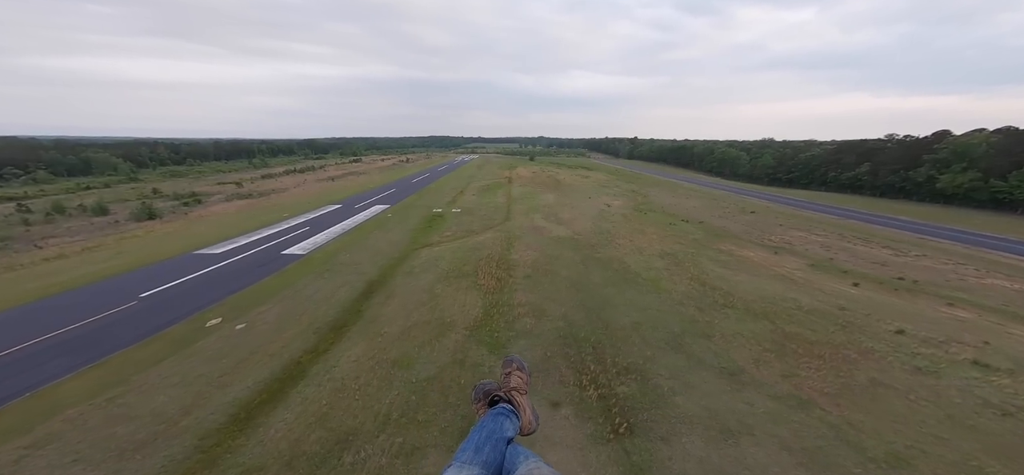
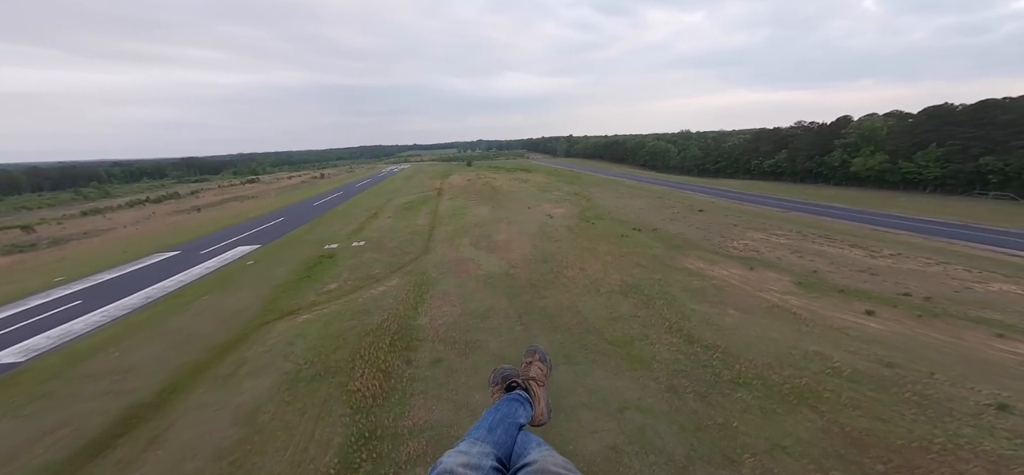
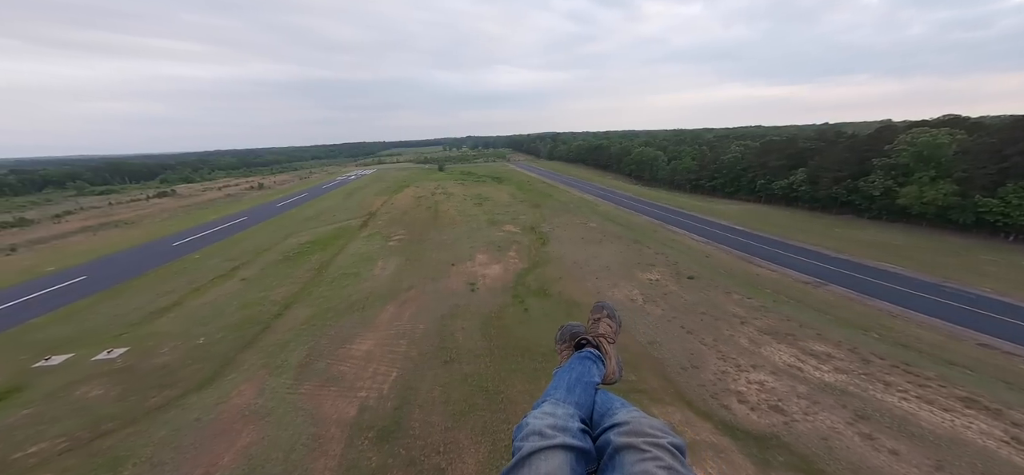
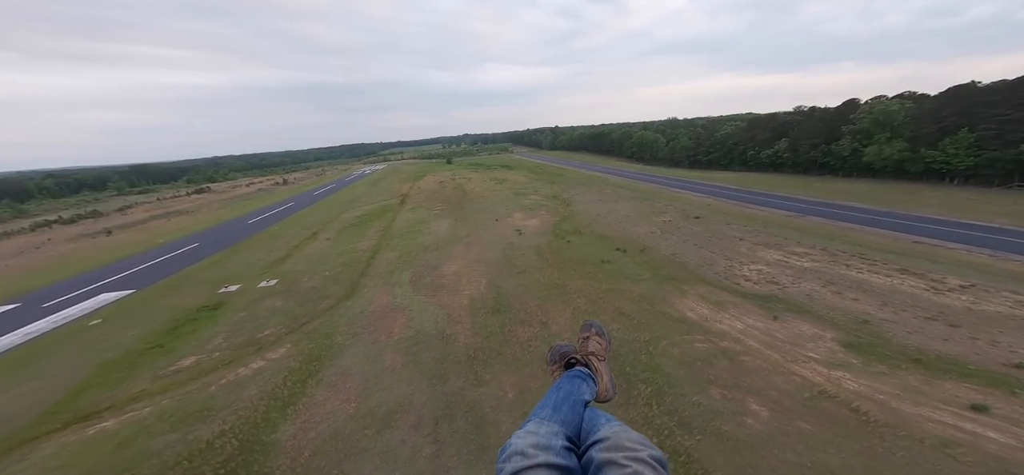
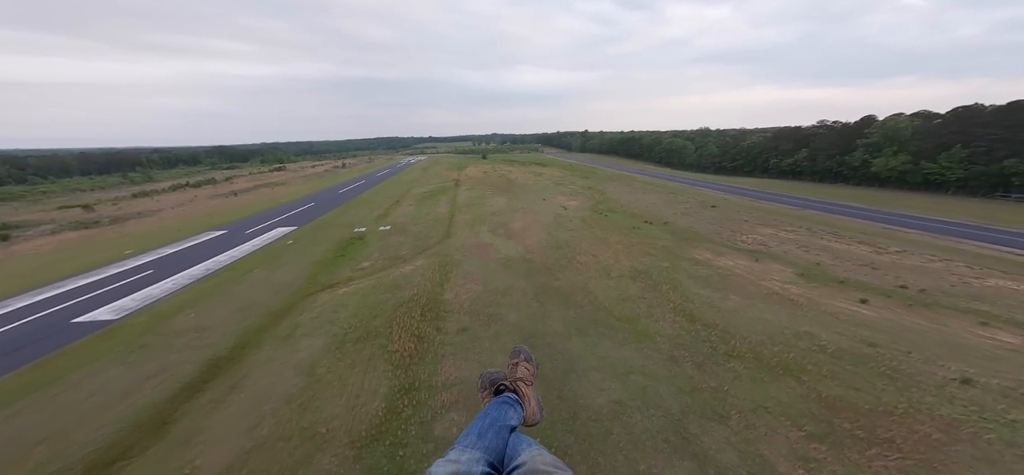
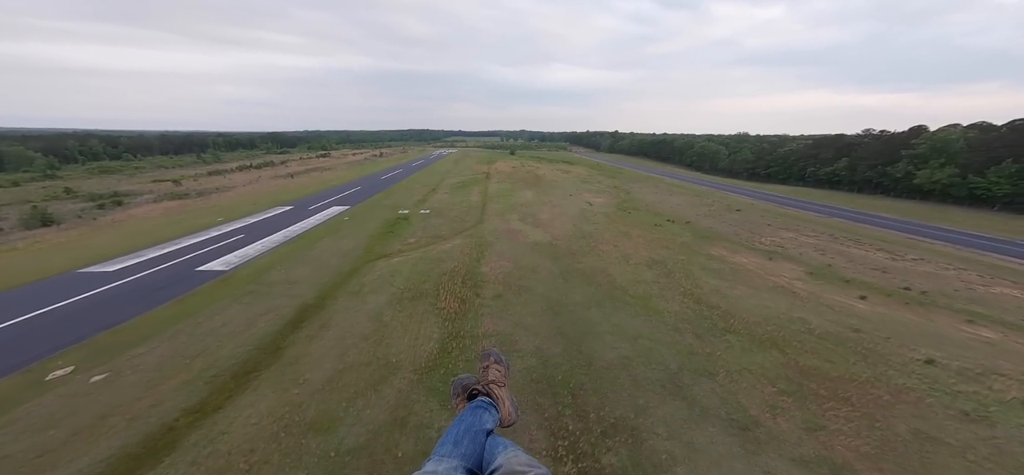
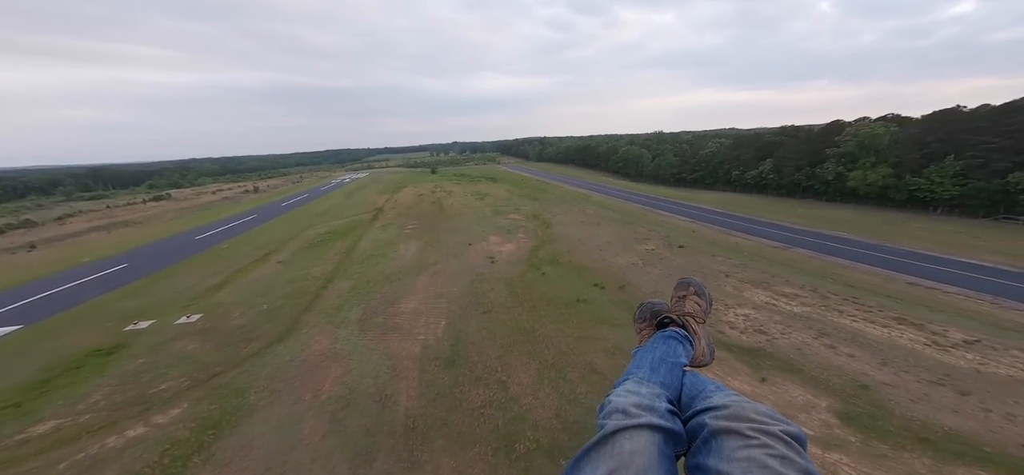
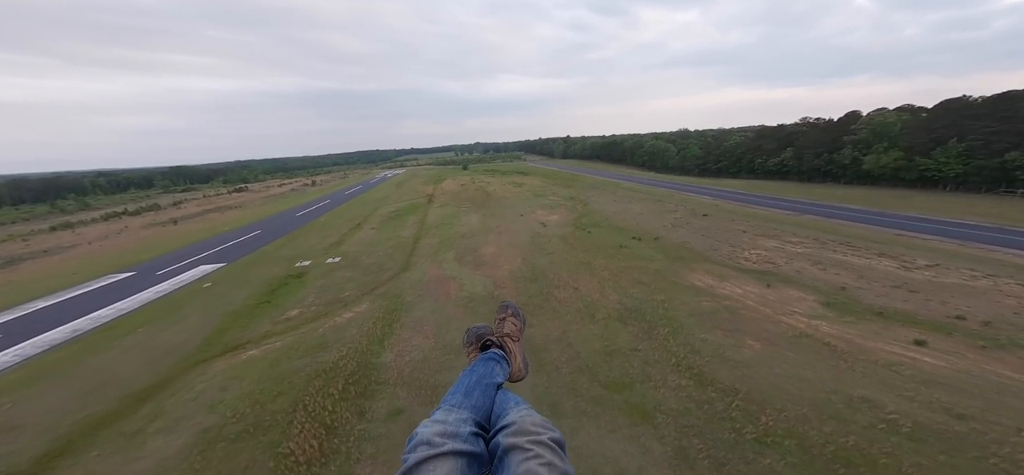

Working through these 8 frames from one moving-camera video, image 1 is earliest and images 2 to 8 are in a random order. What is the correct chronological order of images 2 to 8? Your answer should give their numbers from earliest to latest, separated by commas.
6, 5, 2, 8, 4, 7, 3
